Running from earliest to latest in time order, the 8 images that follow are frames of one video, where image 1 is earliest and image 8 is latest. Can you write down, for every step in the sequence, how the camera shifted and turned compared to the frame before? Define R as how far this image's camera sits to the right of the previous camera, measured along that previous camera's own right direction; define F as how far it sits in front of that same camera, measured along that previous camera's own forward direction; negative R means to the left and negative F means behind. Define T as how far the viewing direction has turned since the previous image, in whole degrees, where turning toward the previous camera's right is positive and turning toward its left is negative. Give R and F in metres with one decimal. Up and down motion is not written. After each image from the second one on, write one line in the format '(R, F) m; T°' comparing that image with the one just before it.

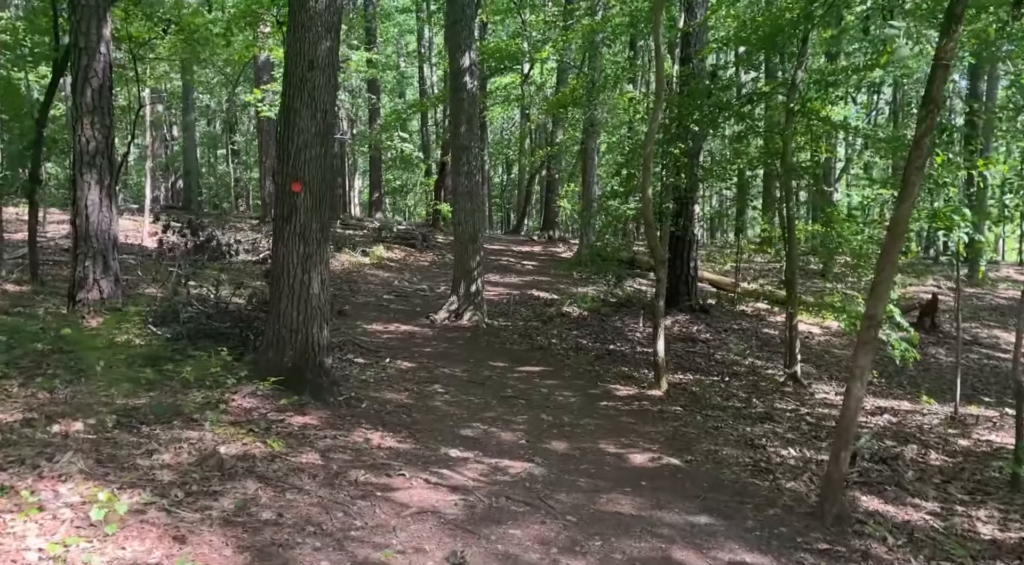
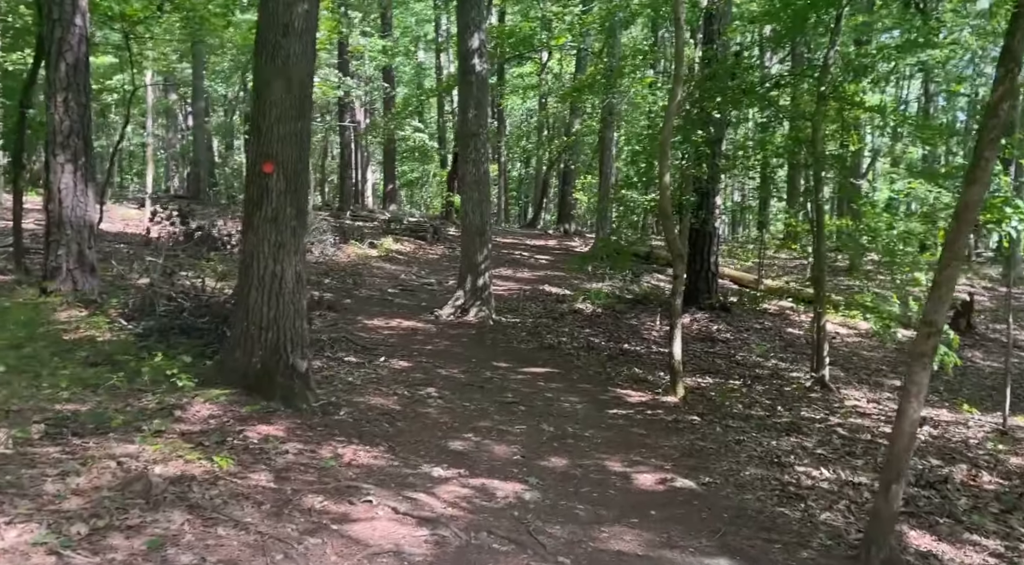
(+0.2, +0.9) m; -1°
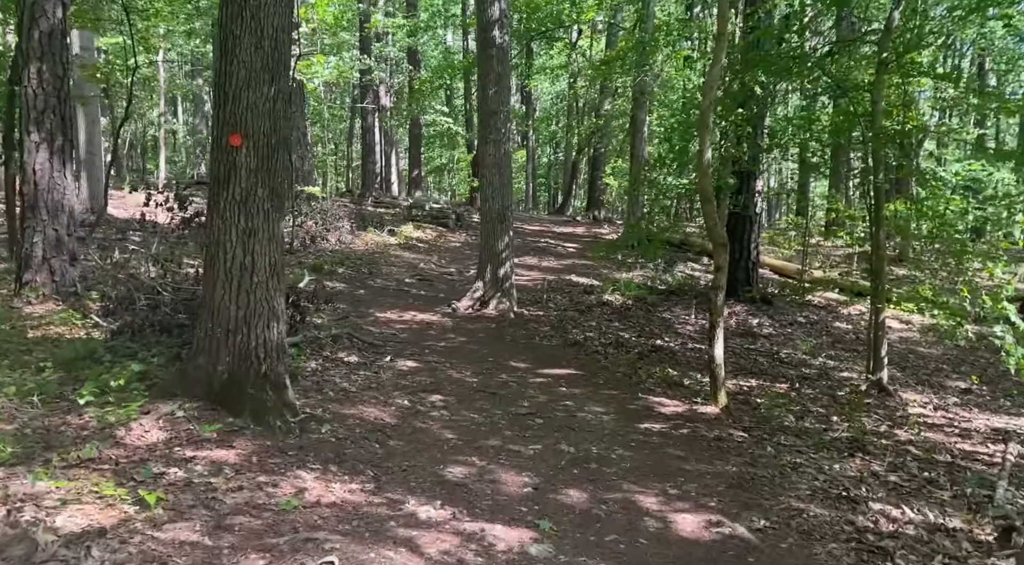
(+0.1, +1.1) m; -2°
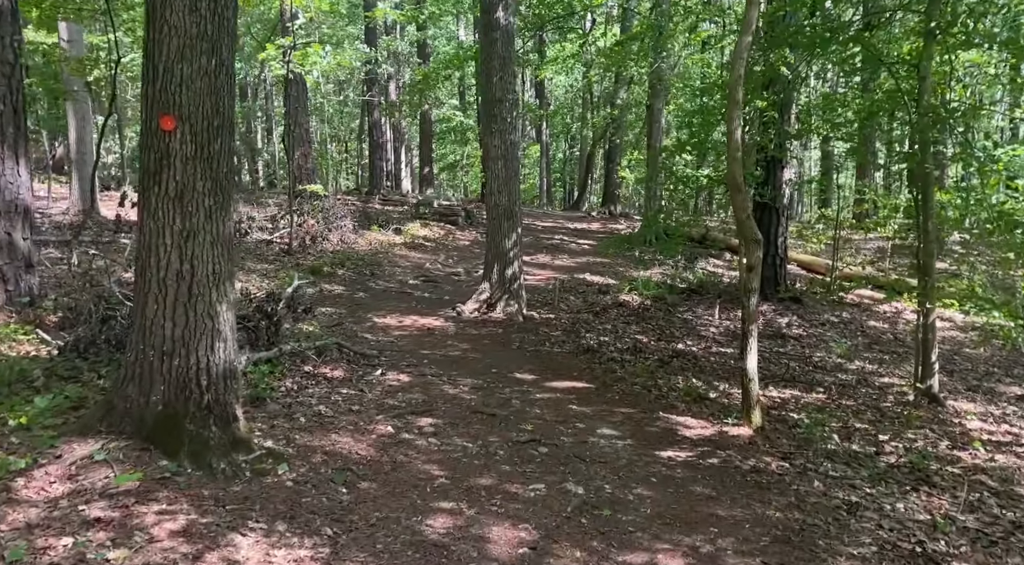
(+0.1, +1.0) m; -1°
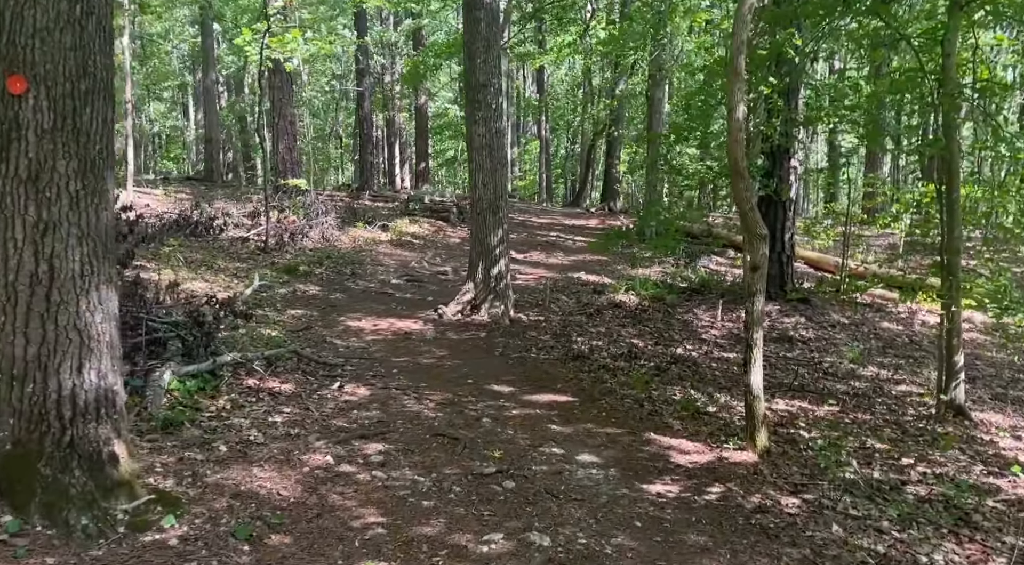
(+0.3, +1.0) m; 0°
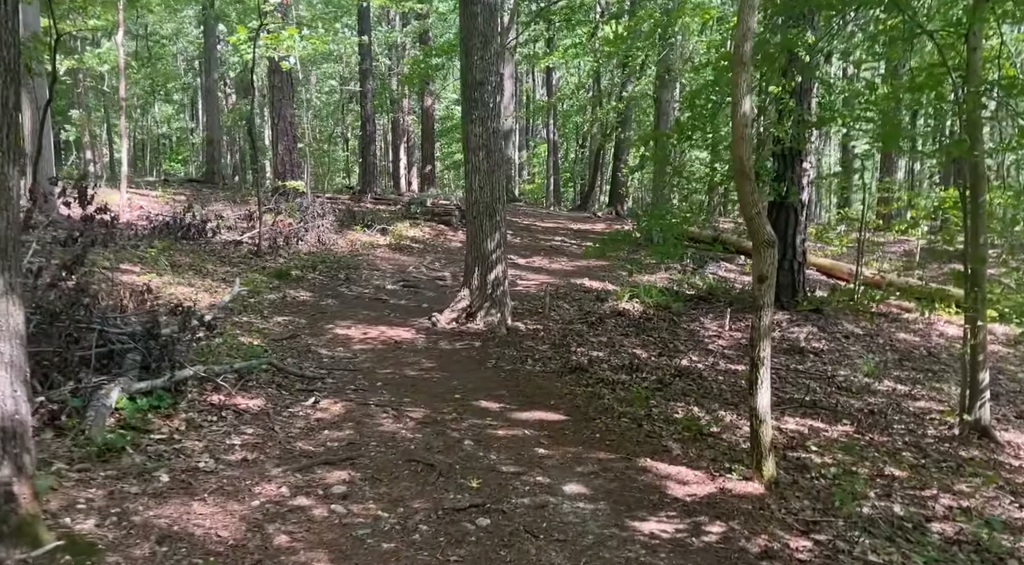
(+0.2, +0.6) m; -1°
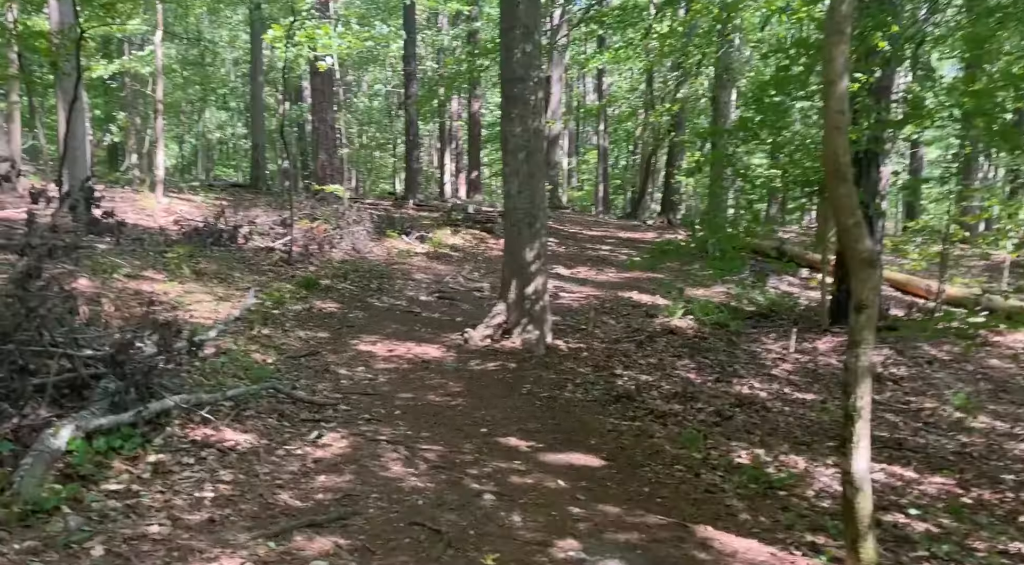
(+0.1, +1.0) m; -3°
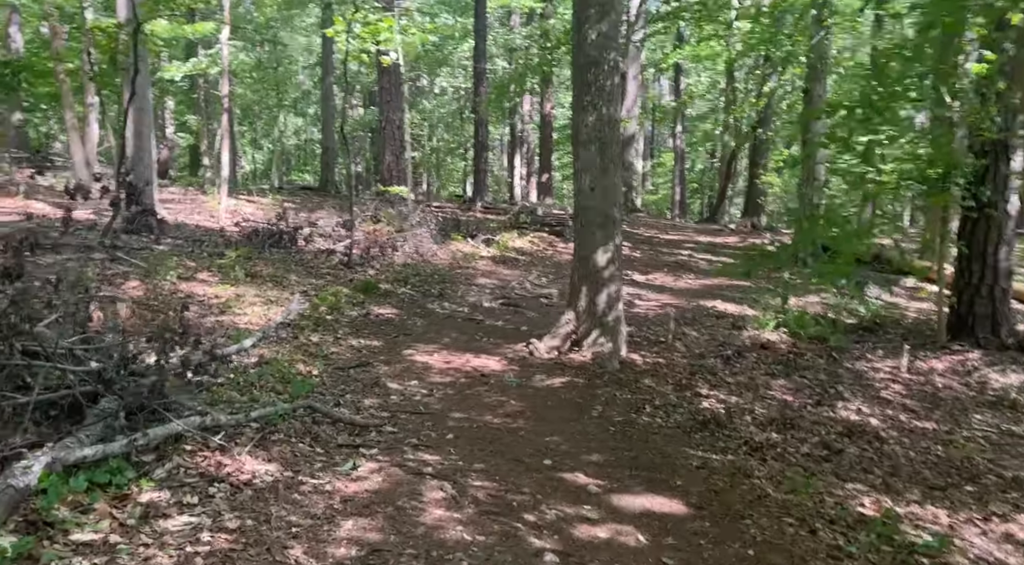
(0.0, +1.0) m; -4°
